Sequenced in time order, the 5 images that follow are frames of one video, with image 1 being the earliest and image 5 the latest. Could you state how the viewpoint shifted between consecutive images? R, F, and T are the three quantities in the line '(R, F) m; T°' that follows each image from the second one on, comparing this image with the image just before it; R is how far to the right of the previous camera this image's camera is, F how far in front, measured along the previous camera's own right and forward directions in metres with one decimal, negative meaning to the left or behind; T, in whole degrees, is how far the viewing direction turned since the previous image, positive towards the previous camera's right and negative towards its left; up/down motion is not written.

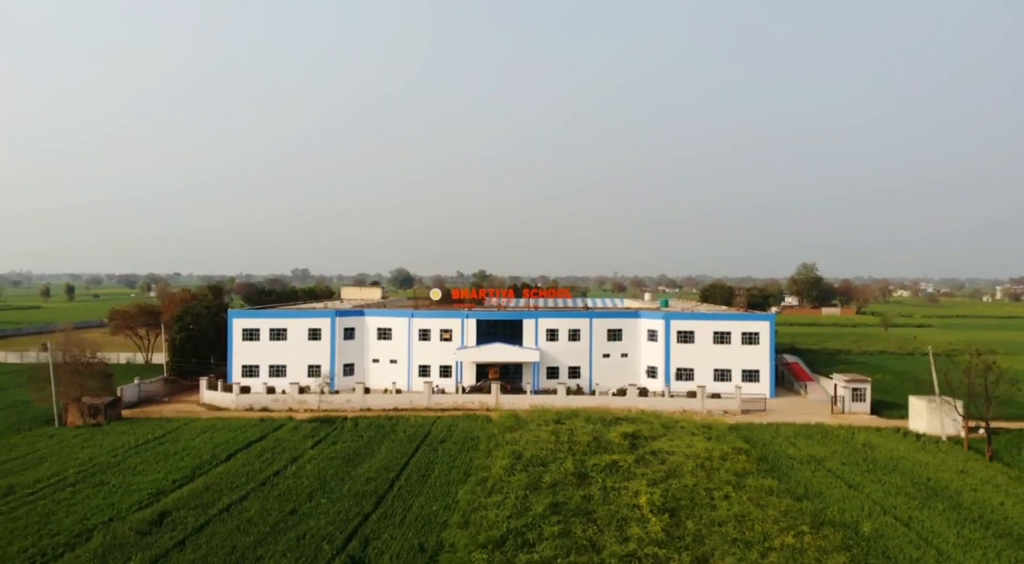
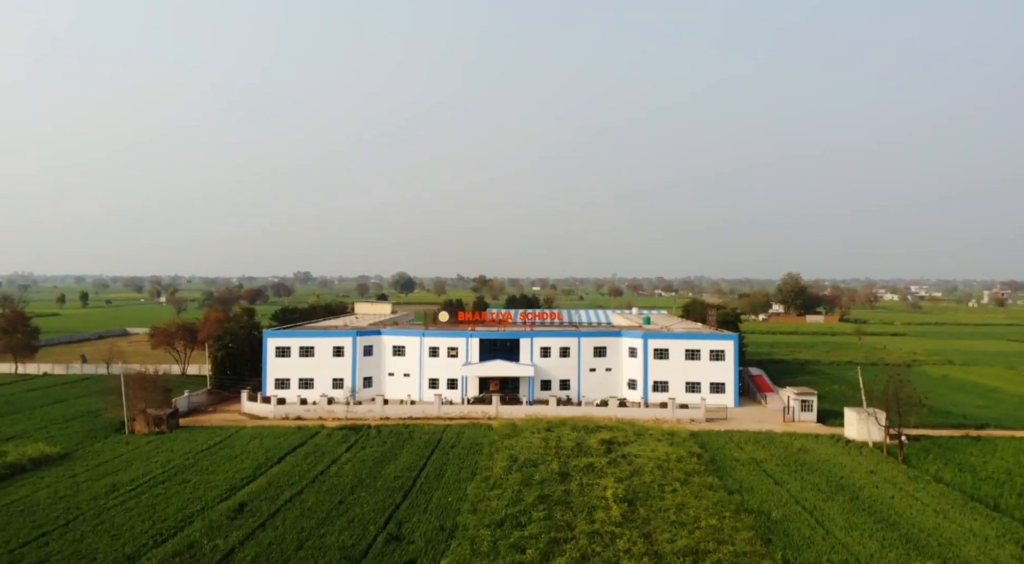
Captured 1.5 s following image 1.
(+0.1, -4.3) m; 0°
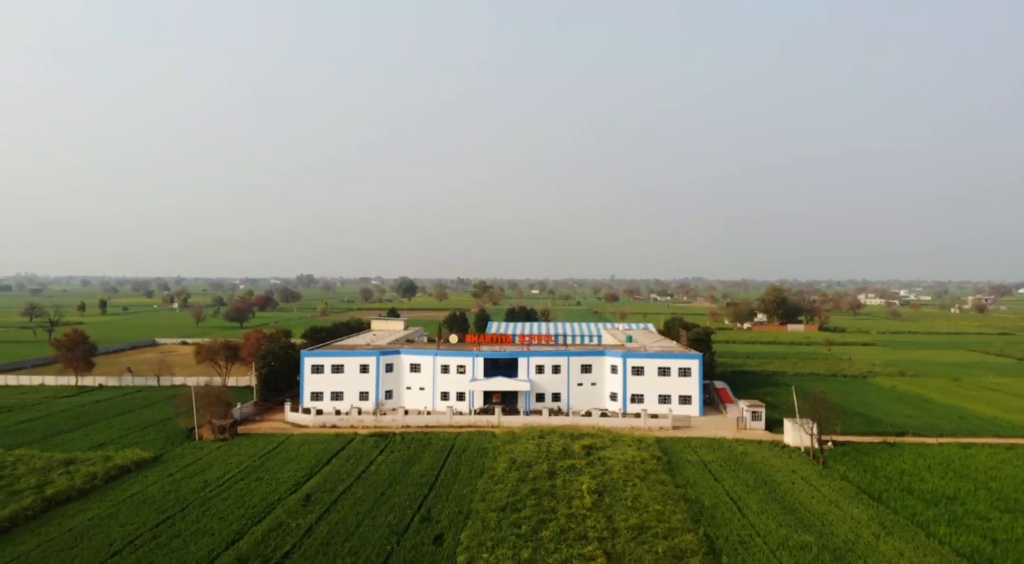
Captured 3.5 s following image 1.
(0.0, -6.0) m; 0°
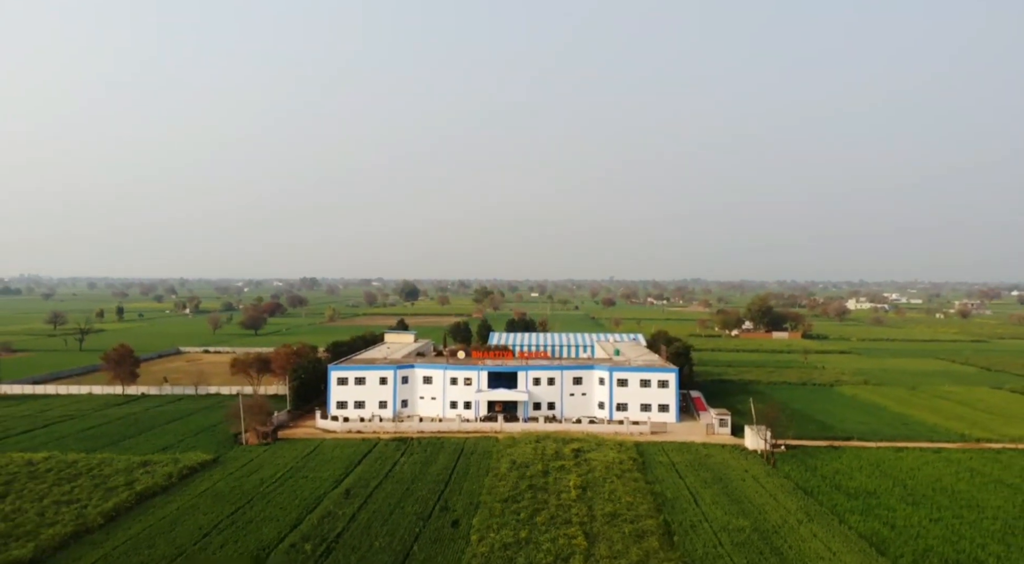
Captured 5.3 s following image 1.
(0.0, -5.7) m; 0°
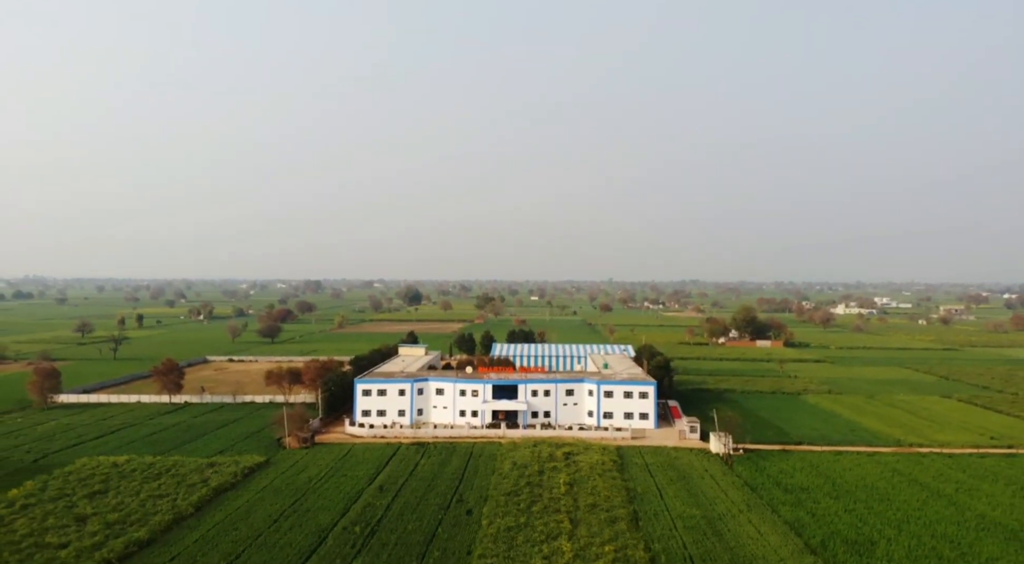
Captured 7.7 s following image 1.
(-0.1, -7.2) m; 0°
